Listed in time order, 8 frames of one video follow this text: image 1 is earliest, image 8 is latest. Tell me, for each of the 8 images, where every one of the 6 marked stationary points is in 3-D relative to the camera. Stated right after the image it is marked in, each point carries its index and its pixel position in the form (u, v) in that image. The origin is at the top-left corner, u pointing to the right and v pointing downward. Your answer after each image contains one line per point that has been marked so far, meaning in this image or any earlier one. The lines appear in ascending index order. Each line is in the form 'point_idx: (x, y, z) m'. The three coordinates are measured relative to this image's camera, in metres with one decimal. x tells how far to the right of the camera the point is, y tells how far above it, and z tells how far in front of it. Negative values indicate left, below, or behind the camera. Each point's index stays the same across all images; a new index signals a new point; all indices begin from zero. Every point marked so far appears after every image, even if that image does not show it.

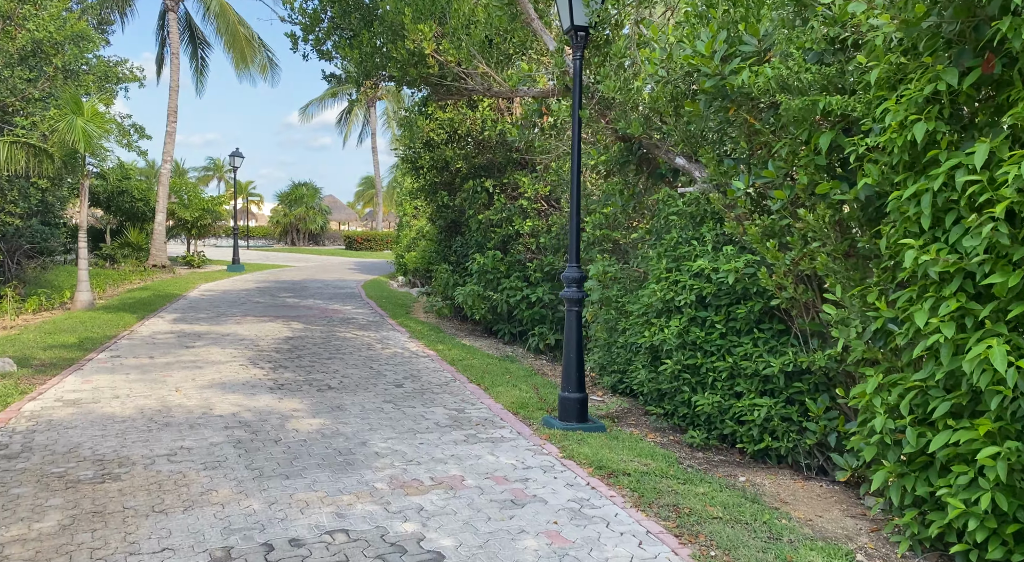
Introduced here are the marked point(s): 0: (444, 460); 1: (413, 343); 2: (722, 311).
0: (-0.5, -1.4, +5.9) m
1: (-1.6, -1.0, +12.6) m
2: (+1.7, -0.2, +6.3) m
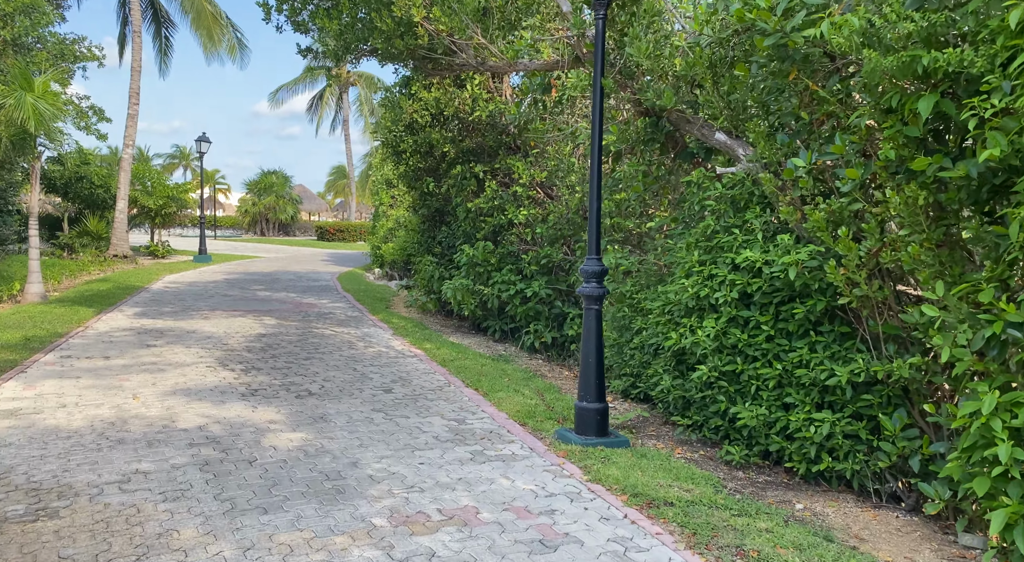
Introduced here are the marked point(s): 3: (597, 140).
0: (-0.4, -1.3, +5.0) m
1: (-1.7, -0.9, +11.6) m
2: (+1.8, -0.2, +5.5) m
3: (+0.6, +1.1, +6.0) m
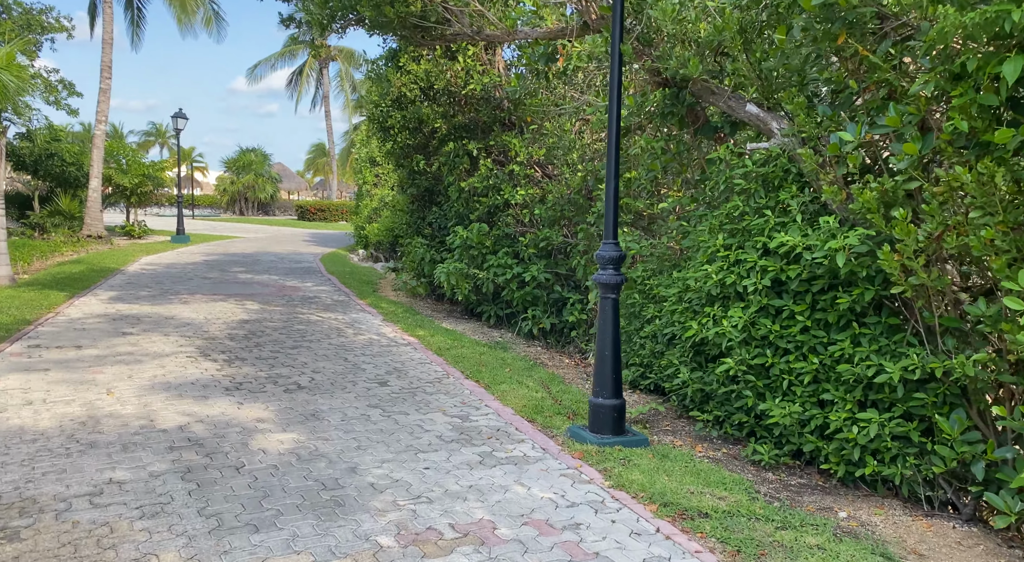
0: (-0.3, -1.2, +4.5) m
1: (-1.7, -0.7, +11.1) m
2: (+1.9, -0.1, +5.0) m
3: (+0.7, +1.2, +5.5) m
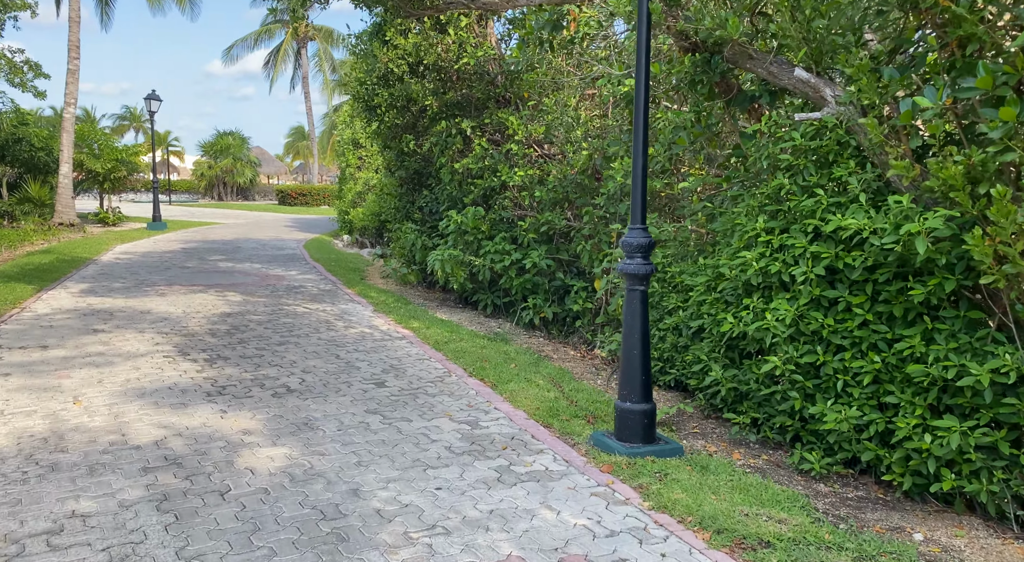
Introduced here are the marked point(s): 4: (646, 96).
0: (-0.1, -1.2, +3.9) m
1: (-1.8, -0.5, +10.4) m
2: (+2.0, -0.1, +4.5) m
3: (+0.8, +1.2, +4.8) m
4: (+0.8, +1.2, +4.9) m
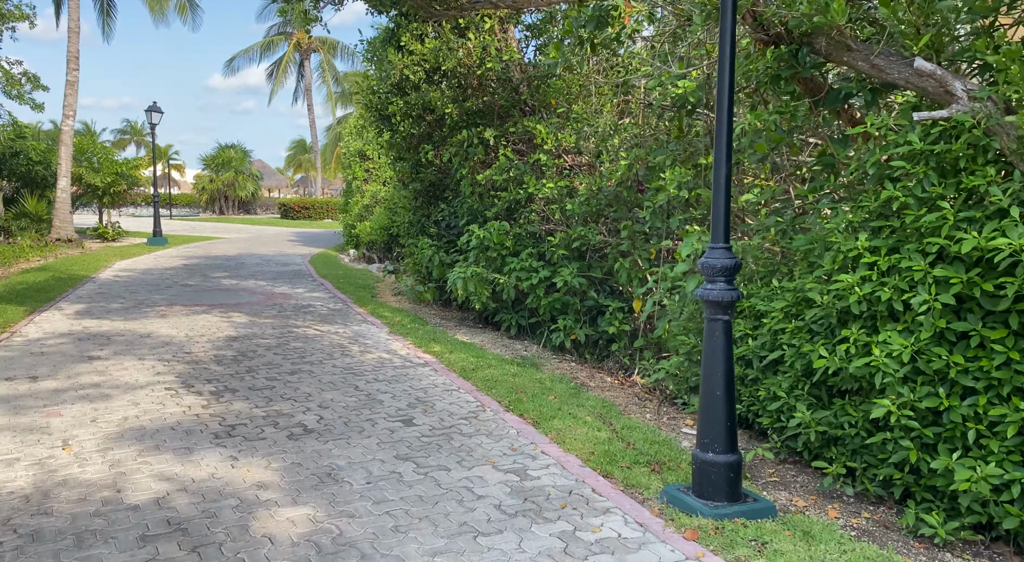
0: (+0.2, -1.4, +3.2) m
1: (-1.4, -0.8, +9.7) m
2: (+2.3, -0.2, +3.7) m
3: (+1.1, +1.1, +4.1) m
4: (+1.2, +1.0, +4.2) m
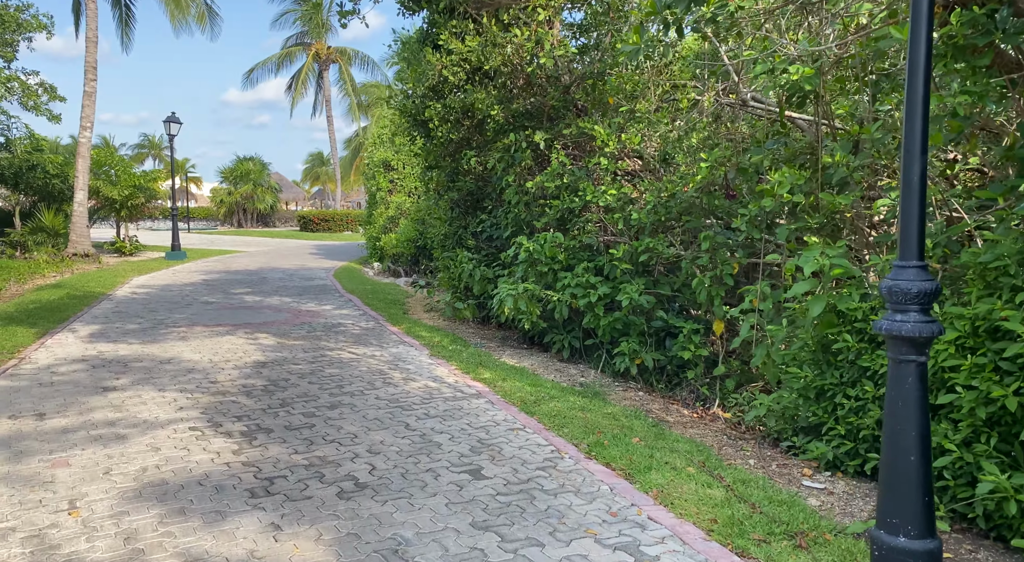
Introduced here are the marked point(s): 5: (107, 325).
0: (+0.7, -1.5, +2.2) m
1: (-0.8, -1.0, +8.7) m
2: (+2.9, -0.3, +2.7) m
3: (+1.7, +0.9, +3.1) m
4: (+1.7, +0.9, +3.2) m
5: (-6.1, -0.7, +11.7) m
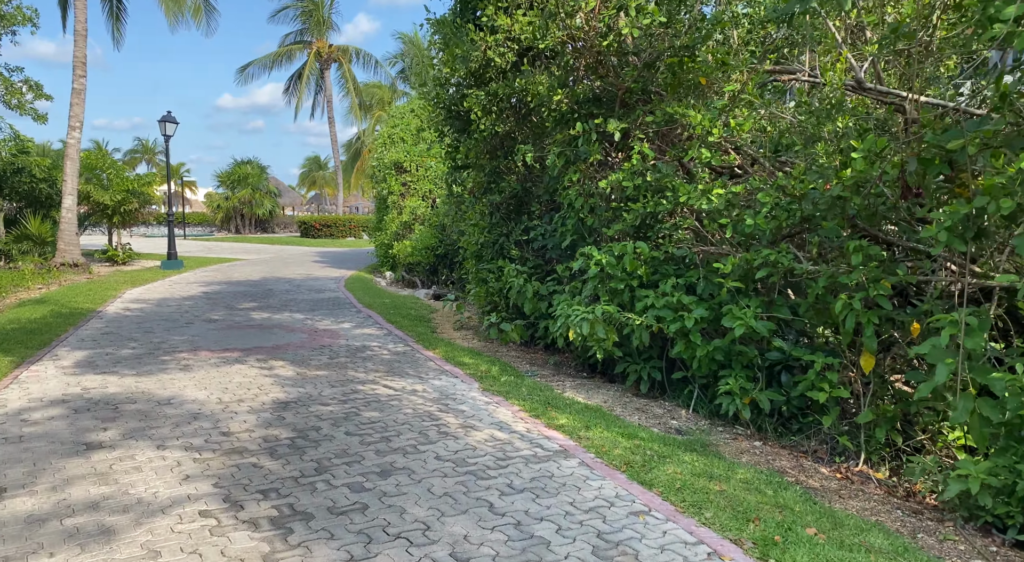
0: (+1.5, -1.6, +0.6) m
1: (-0.1, -1.2, +7.1) m
2: (+3.6, -0.5, +1.1) m
3: (+2.4, +0.8, +1.5) m
4: (+2.4, +0.7, +1.6) m
5: (-5.4, -0.9, +10.1) m
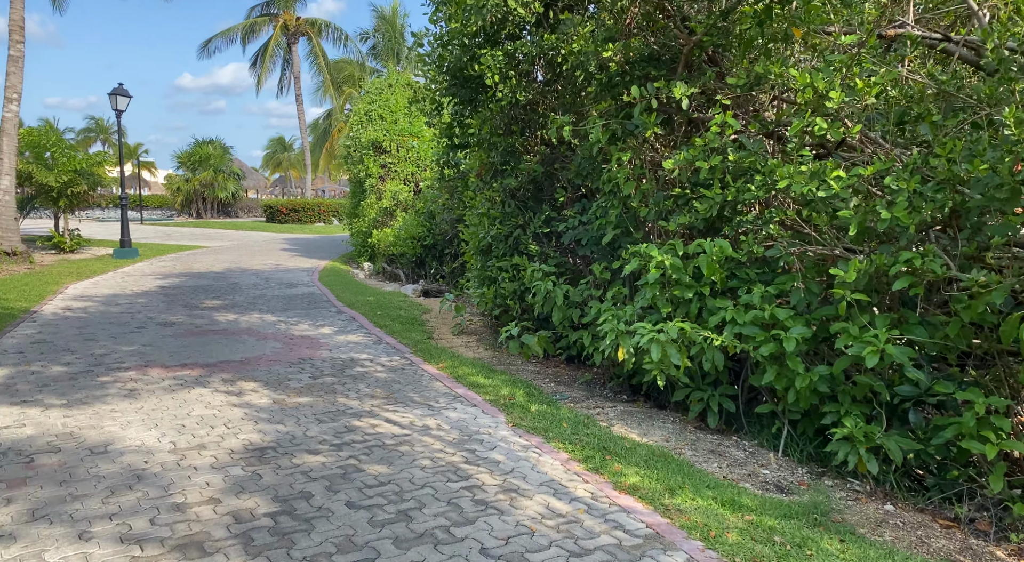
0: (+2.1, -1.9, -1.0) m
1: (+0.3, -1.3, +5.5) m
2: (+4.2, -0.7, -0.4) m
3: (+3.0, +0.6, -0.1) m
4: (+3.0, +0.5, 0.0) m
5: (-5.1, -0.9, +8.2) m
